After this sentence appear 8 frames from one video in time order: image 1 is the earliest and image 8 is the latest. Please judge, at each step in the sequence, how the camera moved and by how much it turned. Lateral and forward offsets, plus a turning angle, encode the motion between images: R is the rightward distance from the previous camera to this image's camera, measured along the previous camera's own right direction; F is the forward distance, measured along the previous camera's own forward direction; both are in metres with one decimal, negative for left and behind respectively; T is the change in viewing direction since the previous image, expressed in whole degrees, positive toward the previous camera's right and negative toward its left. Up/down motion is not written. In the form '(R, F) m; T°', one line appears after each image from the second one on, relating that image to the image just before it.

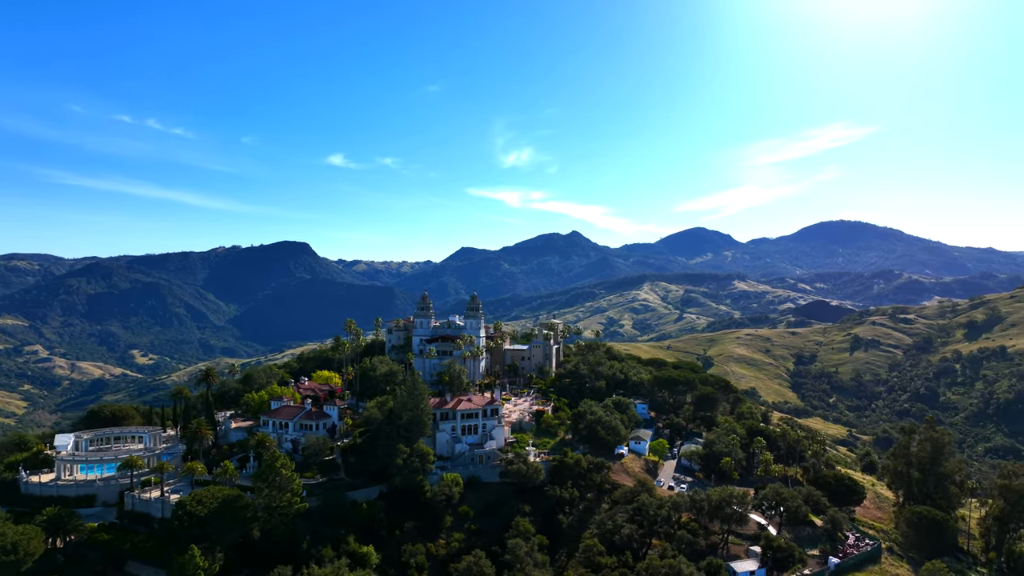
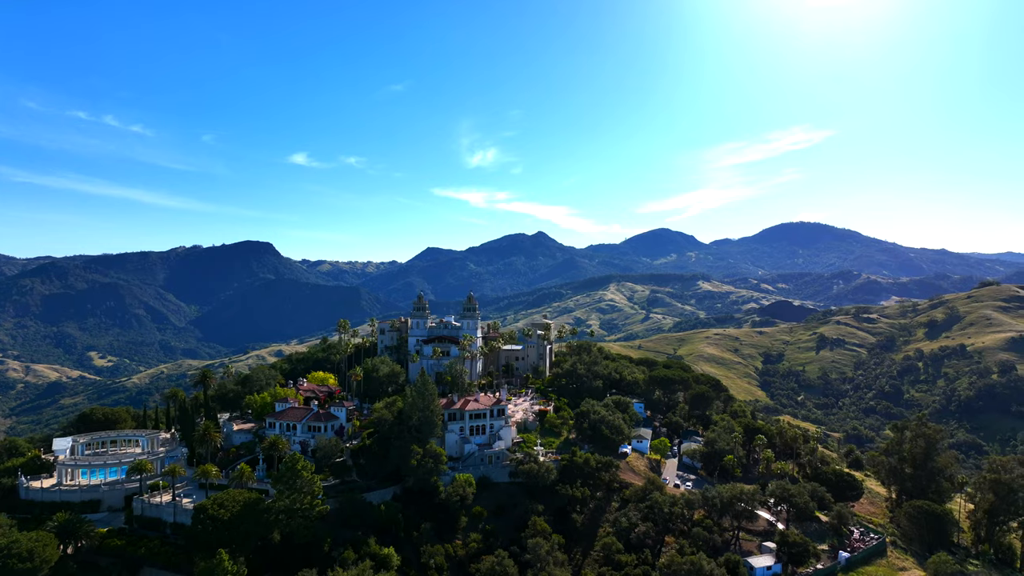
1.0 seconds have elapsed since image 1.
(-3.6, 0.0) m; +2°
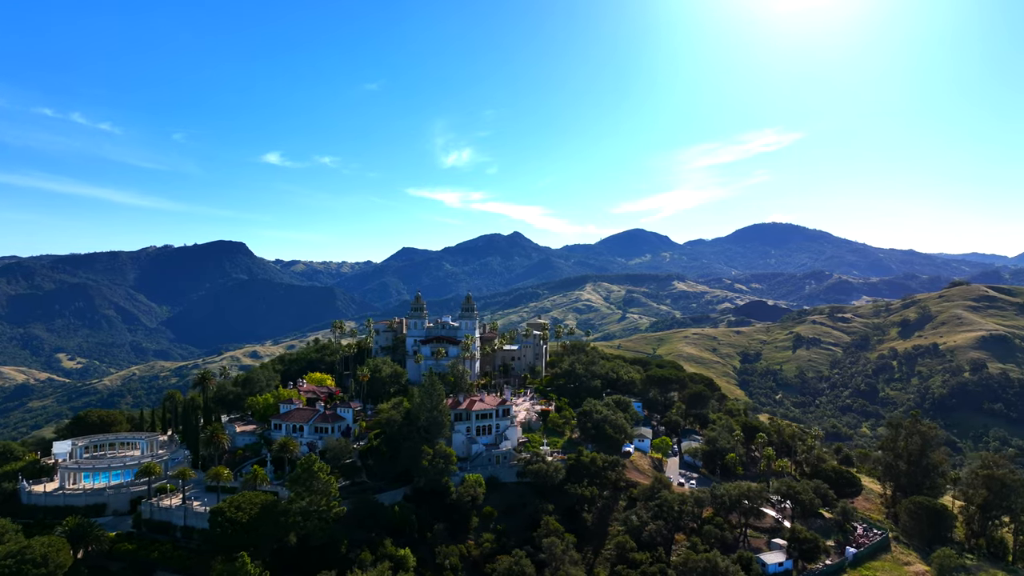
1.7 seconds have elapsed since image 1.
(-2.6, 0.0) m; +1°
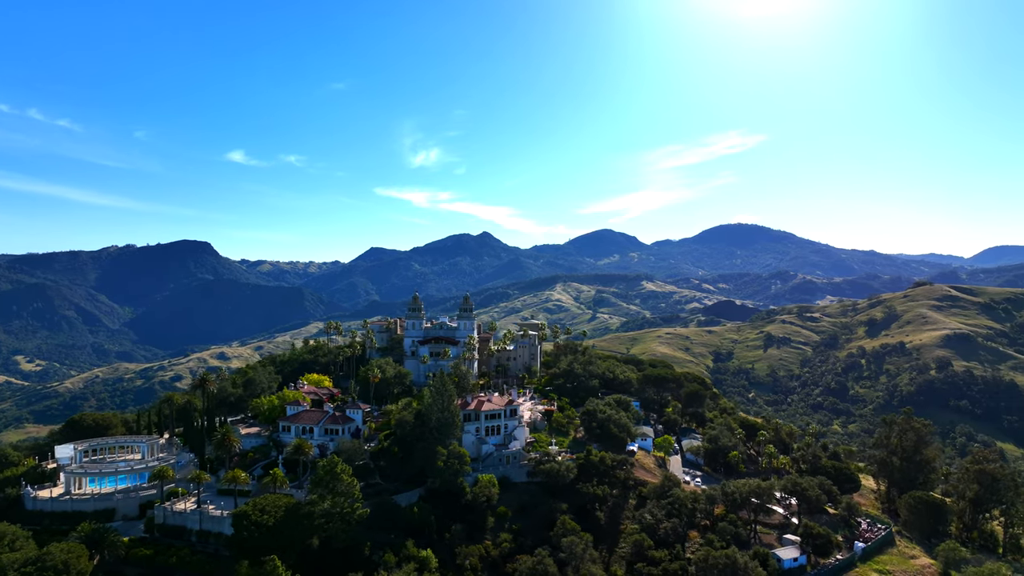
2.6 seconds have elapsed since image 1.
(-3.4, -0.1) m; +2°
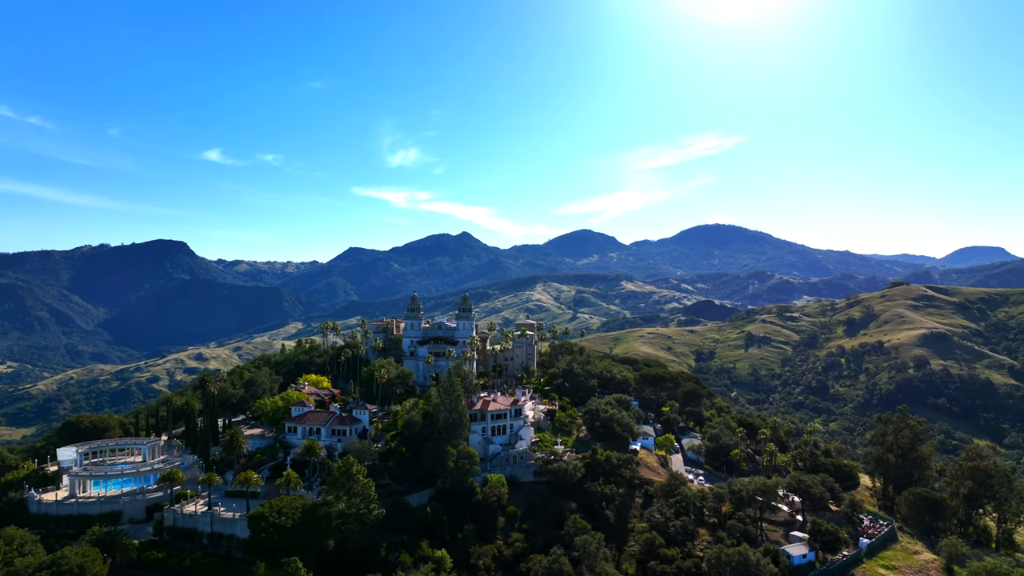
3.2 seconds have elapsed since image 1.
(-2.3, -0.1) m; +1°
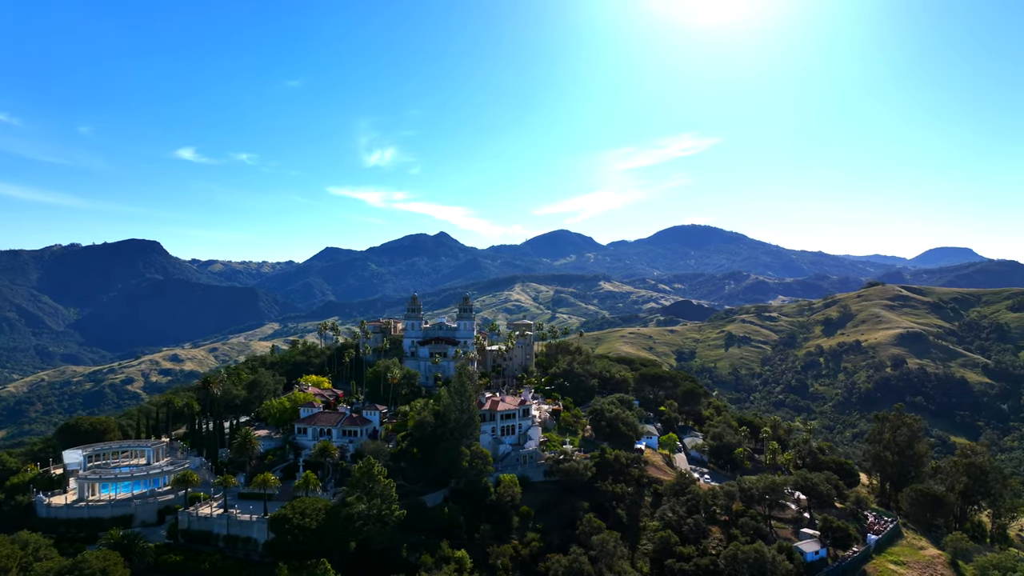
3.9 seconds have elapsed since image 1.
(-2.7, -0.1) m; +1°
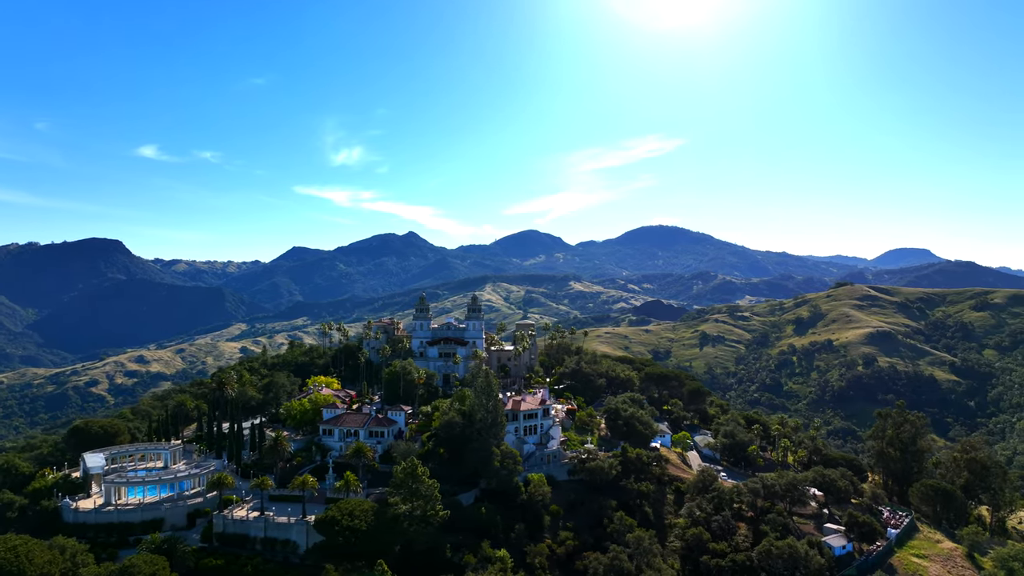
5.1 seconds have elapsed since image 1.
(-4.7, -0.2) m; +2°
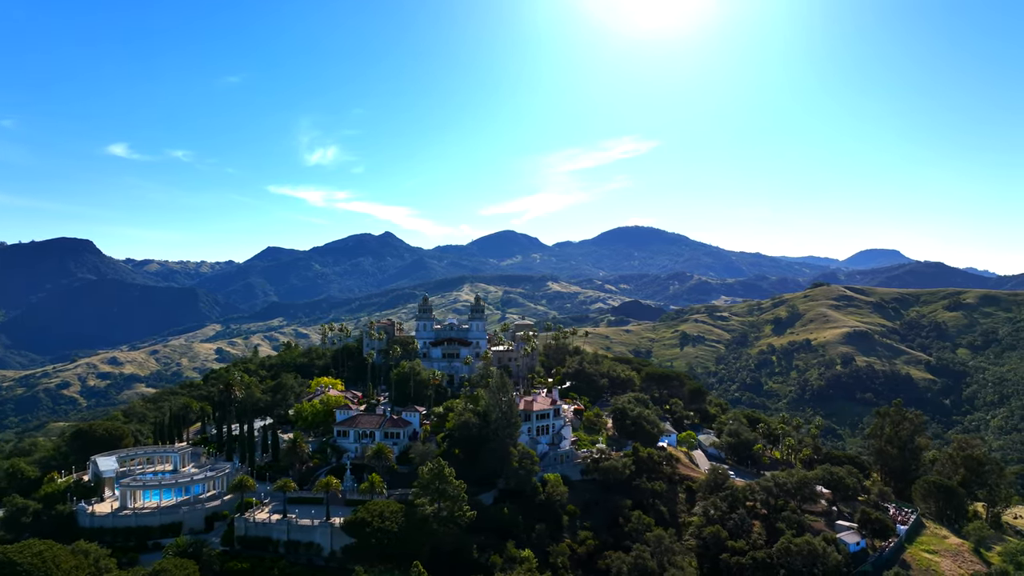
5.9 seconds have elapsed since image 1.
(-3.2, -0.2) m; +1°
